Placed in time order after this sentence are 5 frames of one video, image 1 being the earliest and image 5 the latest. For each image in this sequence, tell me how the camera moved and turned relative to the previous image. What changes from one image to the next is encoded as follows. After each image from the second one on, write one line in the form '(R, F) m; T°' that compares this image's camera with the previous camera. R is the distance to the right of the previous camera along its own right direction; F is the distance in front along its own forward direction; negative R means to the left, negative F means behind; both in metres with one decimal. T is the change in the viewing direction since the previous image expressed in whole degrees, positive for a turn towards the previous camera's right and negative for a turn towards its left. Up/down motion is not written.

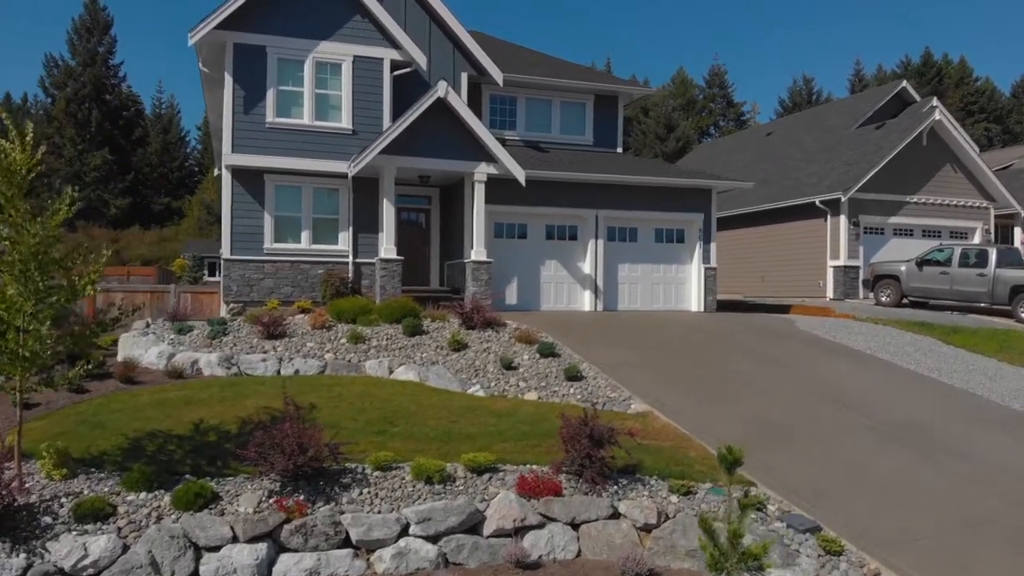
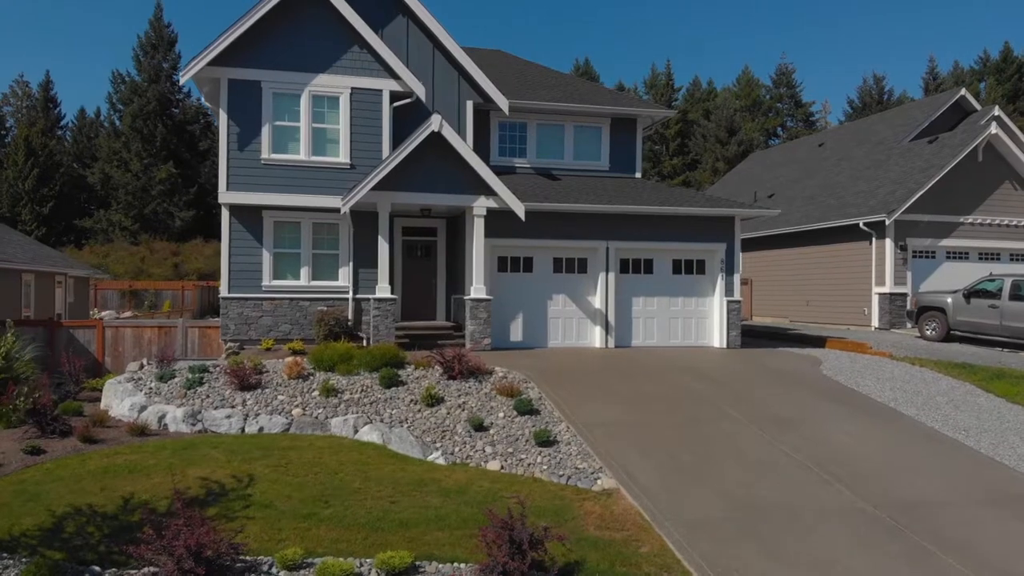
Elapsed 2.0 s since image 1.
(+1.3, +0.8) m; -5°
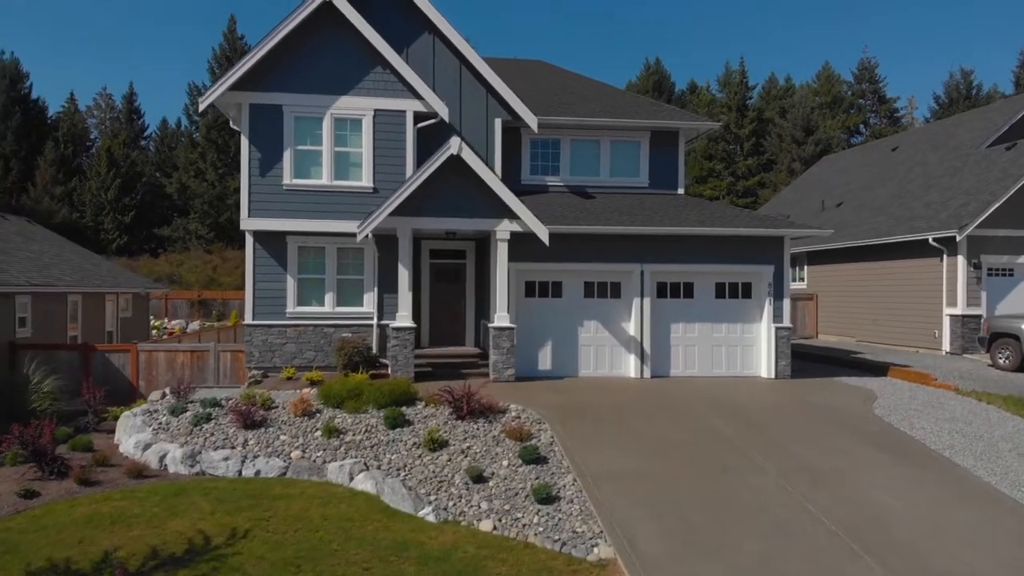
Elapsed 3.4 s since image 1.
(+0.9, +0.8) m; -5°
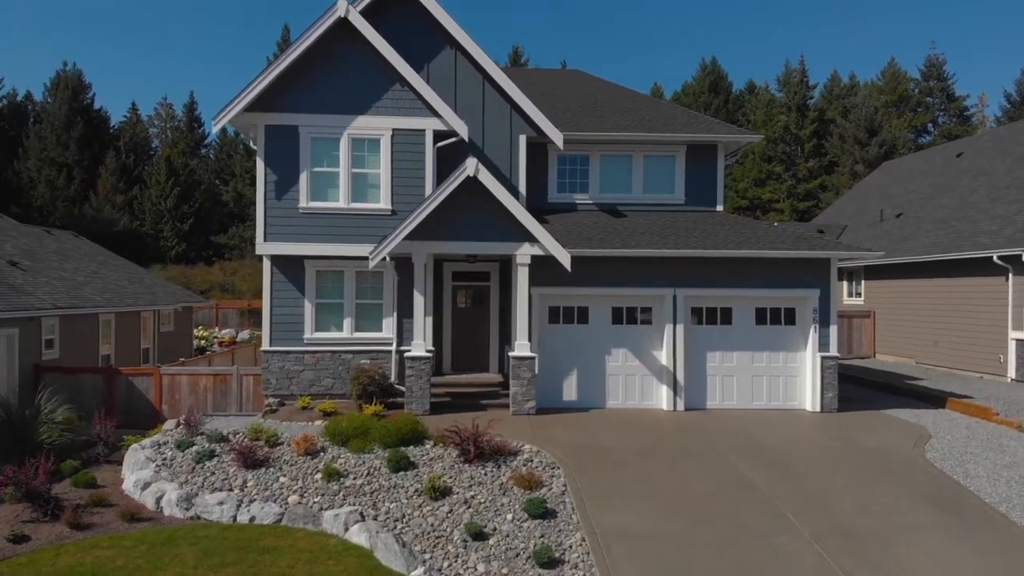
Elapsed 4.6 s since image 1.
(+0.6, +0.8) m; -4°
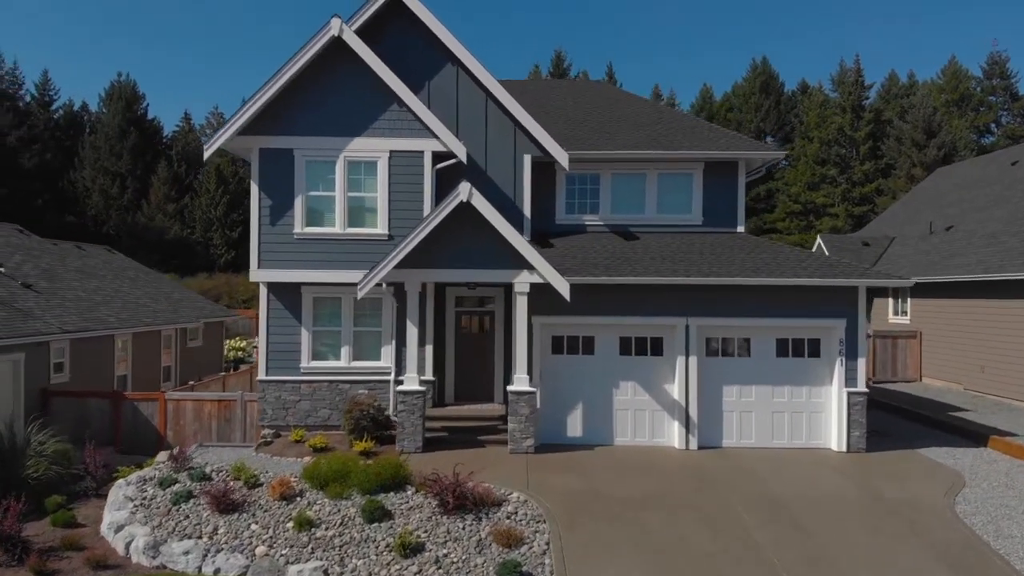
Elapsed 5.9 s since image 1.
(+0.9, +0.8) m; -4°
